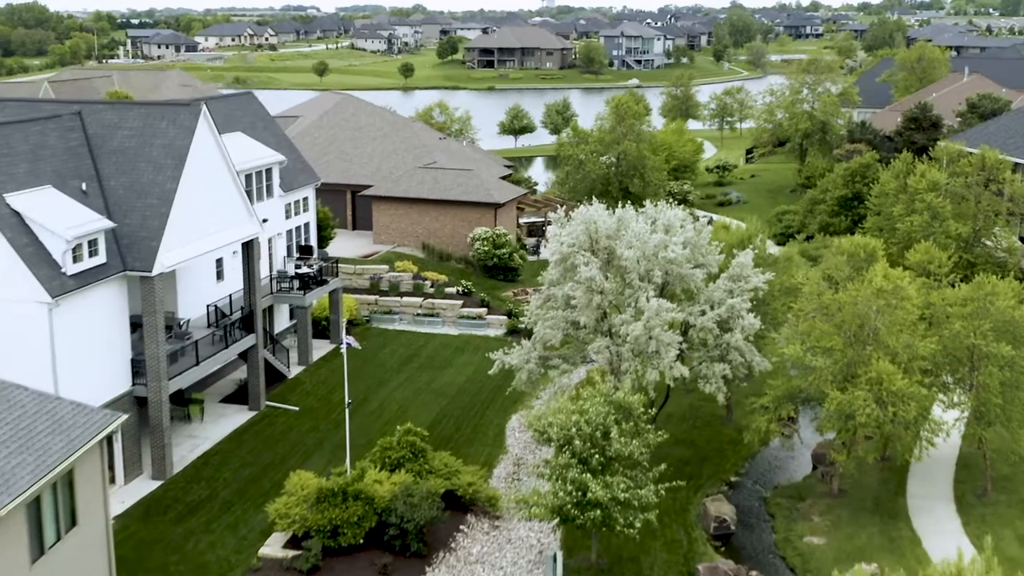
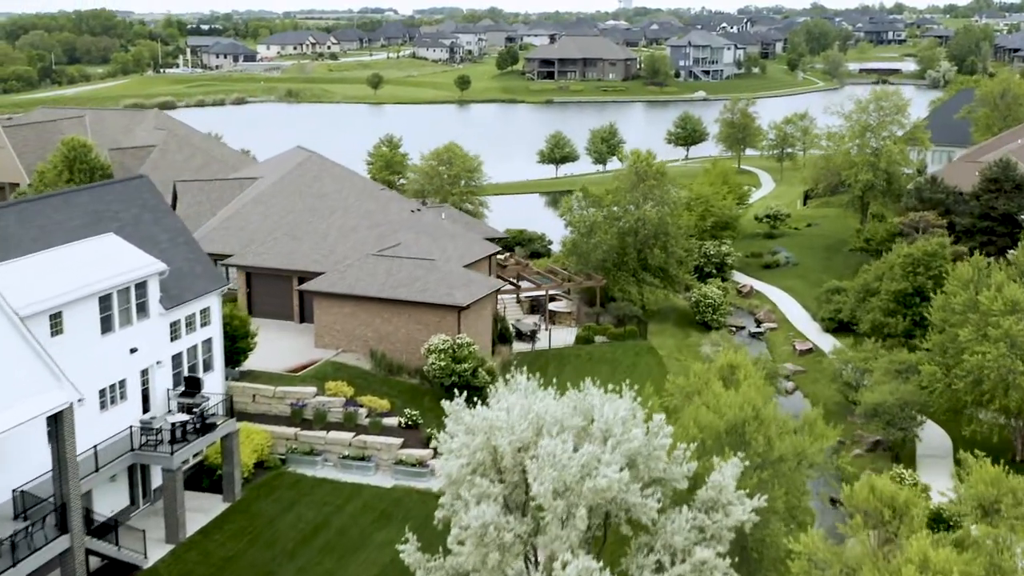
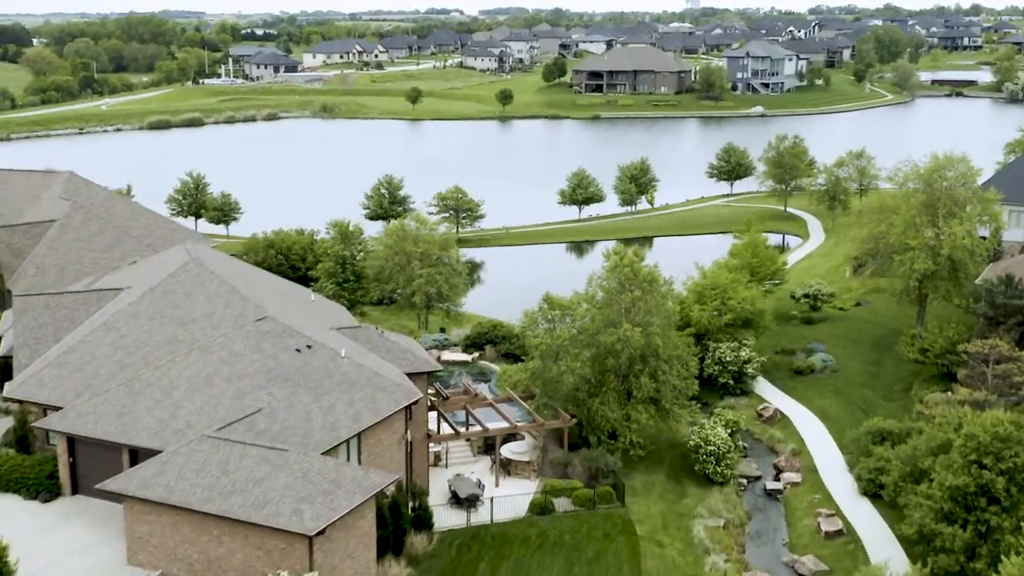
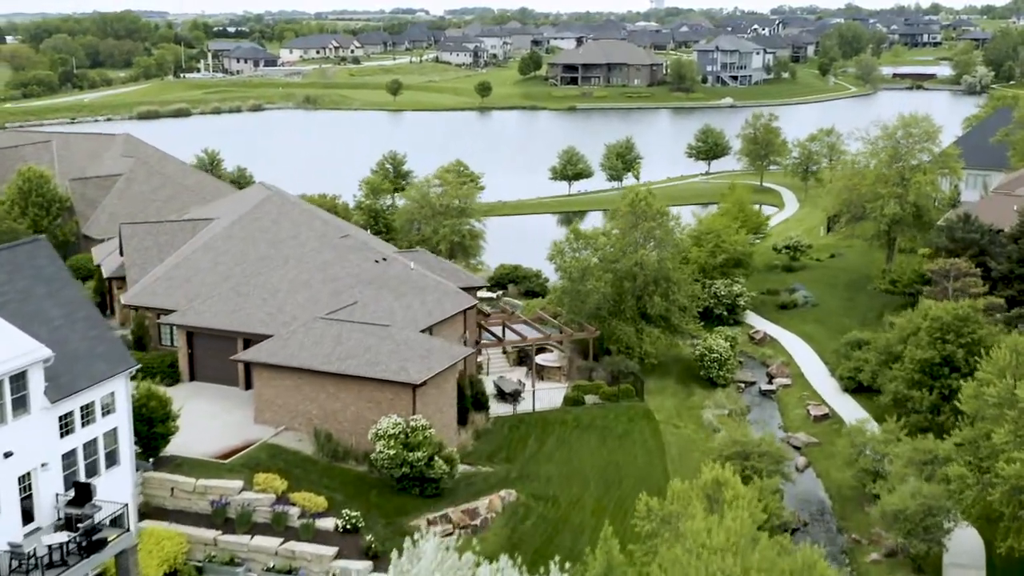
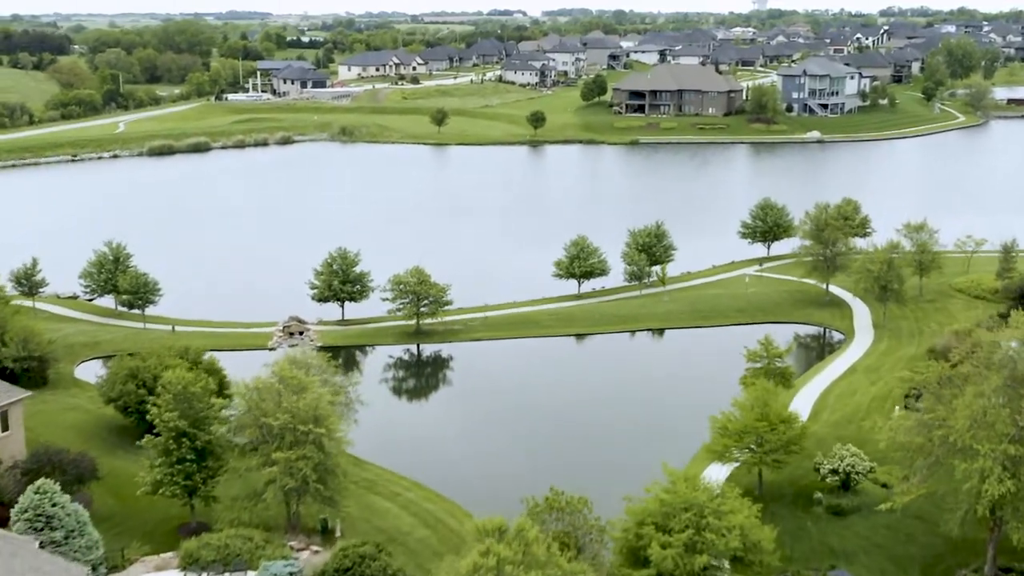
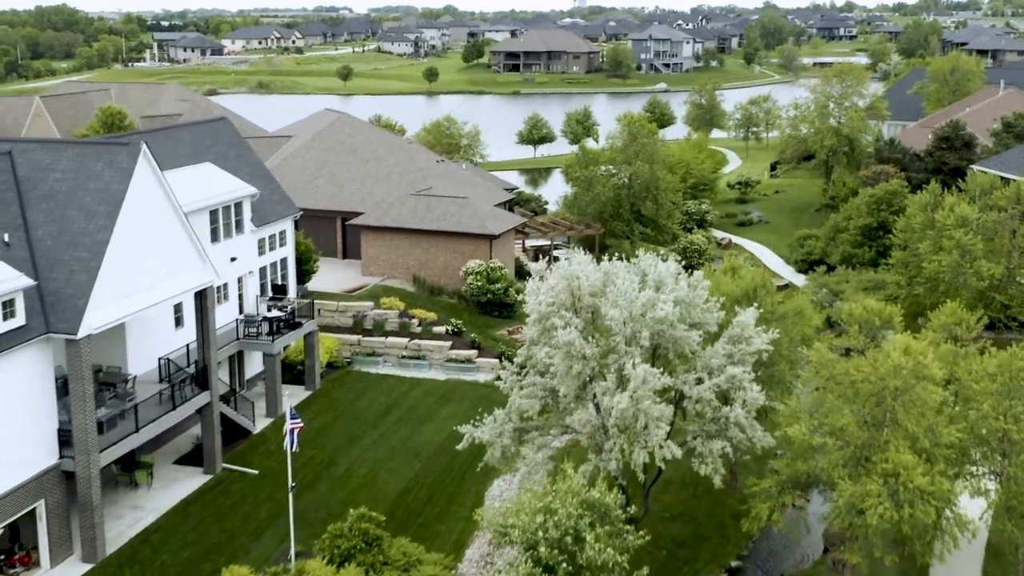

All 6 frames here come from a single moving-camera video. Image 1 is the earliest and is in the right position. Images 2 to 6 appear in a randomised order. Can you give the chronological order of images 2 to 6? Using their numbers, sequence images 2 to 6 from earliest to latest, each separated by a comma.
6, 2, 4, 3, 5
